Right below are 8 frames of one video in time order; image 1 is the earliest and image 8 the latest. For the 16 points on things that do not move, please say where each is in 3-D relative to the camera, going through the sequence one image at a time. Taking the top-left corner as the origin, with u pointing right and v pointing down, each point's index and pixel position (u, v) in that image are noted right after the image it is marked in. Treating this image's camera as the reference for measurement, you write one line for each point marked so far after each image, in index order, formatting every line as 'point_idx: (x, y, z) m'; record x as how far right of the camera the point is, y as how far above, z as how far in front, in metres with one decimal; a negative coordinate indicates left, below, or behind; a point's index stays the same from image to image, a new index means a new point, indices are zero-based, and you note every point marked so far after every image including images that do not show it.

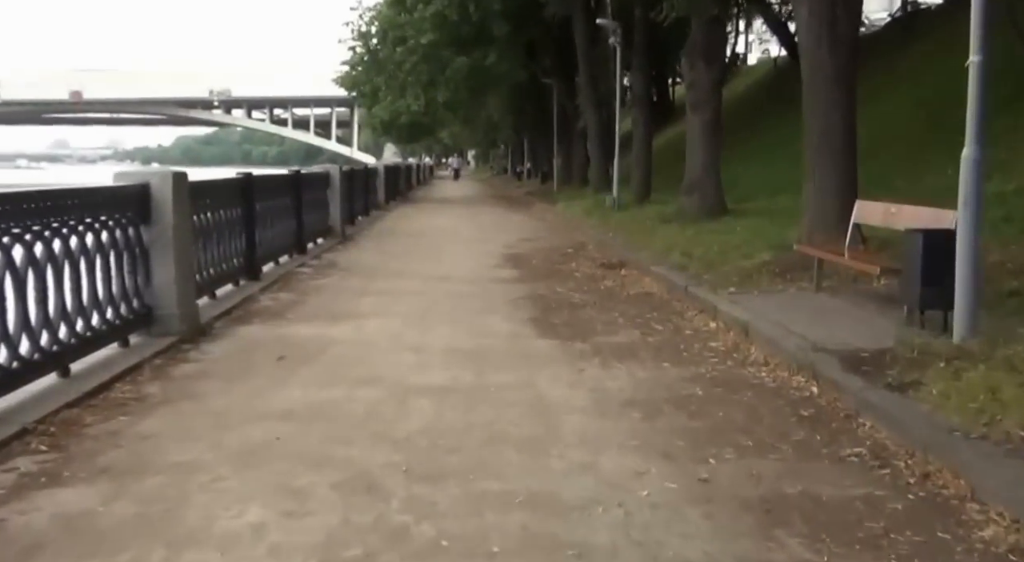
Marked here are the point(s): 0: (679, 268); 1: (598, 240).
0: (+2.0, +0.2, +10.5) m
1: (+1.6, +0.6, +15.9) m
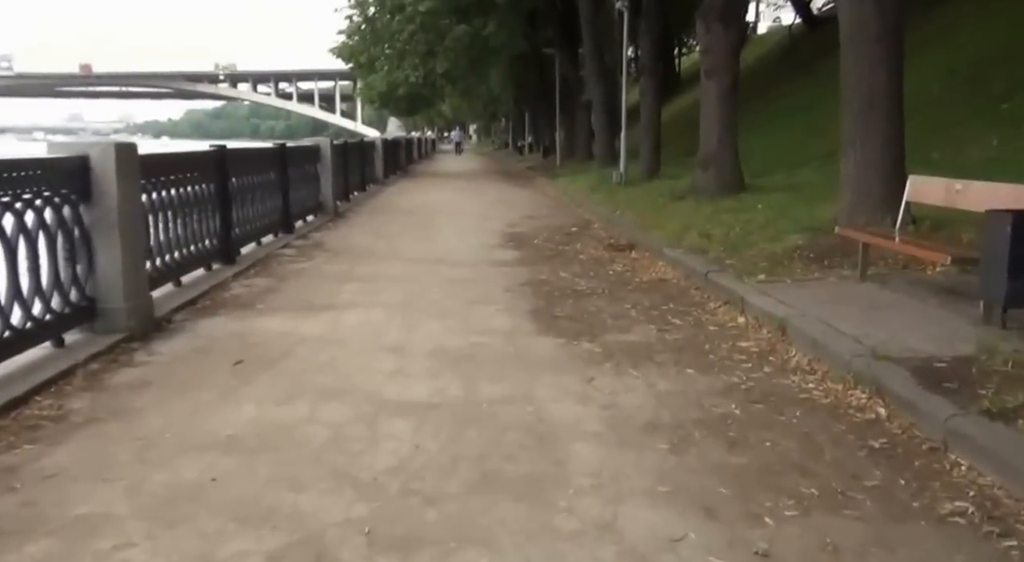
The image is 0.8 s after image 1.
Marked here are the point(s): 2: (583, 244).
0: (+2.0, +0.3, +9.4) m
1: (+1.6, +0.9, +14.8) m
2: (+1.0, +0.5, +12.0) m
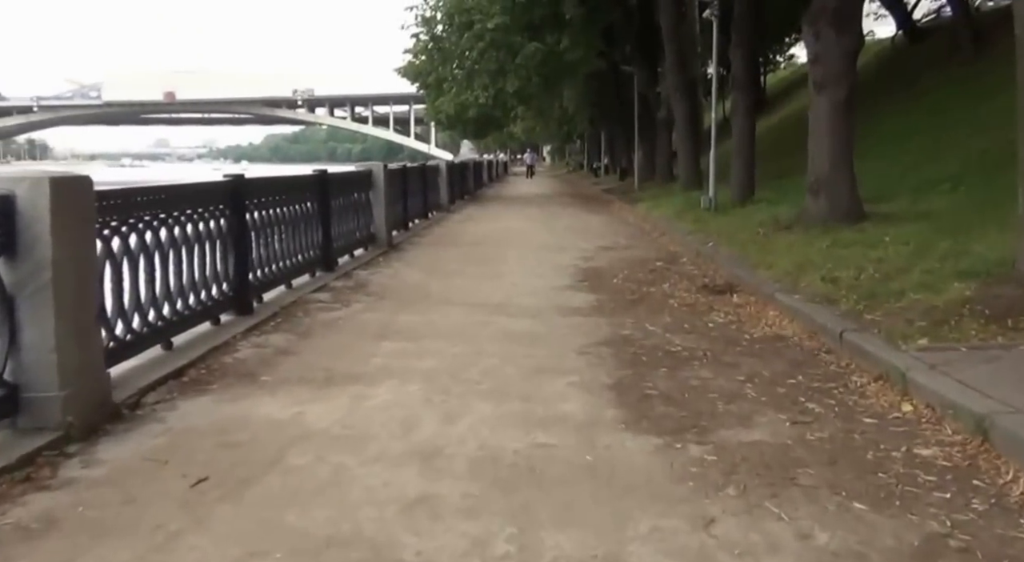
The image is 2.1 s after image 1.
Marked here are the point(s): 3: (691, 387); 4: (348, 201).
0: (+2.6, -0.2, +7.4) m
1: (+2.7, +0.3, +12.9) m
2: (+1.8, -0.1, +10.2) m
3: (+1.2, -0.7, +5.7) m
4: (-2.2, +1.1, +11.8) m
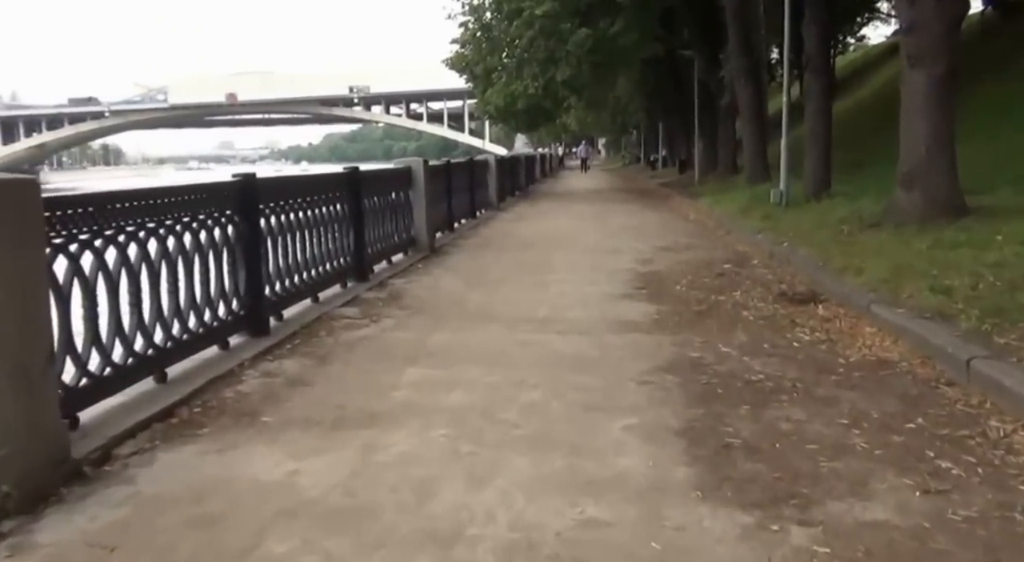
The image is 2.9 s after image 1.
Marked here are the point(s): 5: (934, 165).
0: (+3.0, -0.2, +6.2) m
1: (+3.4, +0.3, +11.6) m
2: (+2.4, -0.1, +9.0) m
3: (+1.4, -0.8, +4.6) m
4: (-1.6, +1.0, +10.8) m
5: (+4.9, +1.4, +10.4) m
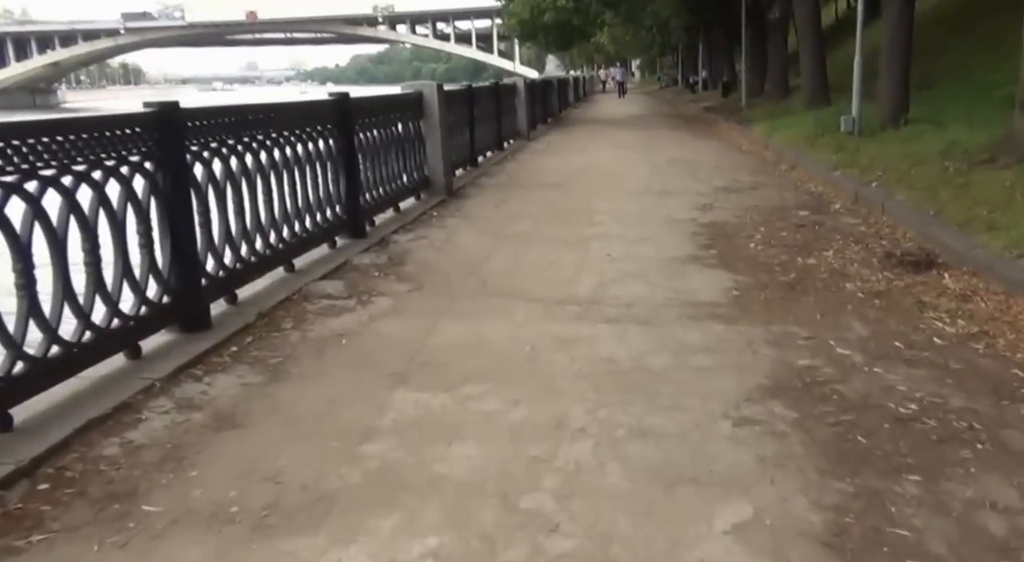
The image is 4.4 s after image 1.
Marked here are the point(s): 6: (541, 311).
0: (+3.1, -0.1, +4.3) m
1: (+3.7, +0.8, +9.6) m
2: (+2.6, +0.2, +7.0) m
3: (+1.5, -0.8, +2.7) m
4: (-1.3, +1.4, +8.9) m
5: (+5.2, +1.8, +8.2) m
6: (+0.2, -0.2, +5.4) m
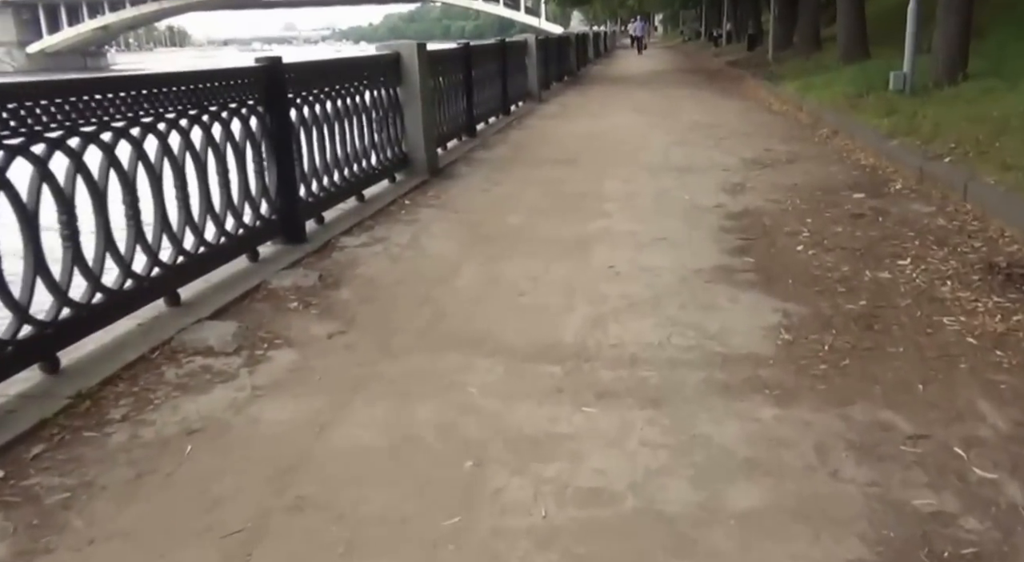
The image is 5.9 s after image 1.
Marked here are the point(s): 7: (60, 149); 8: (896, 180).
0: (+2.9, -0.4, +2.5) m
1: (+3.6, +0.8, +7.7) m
2: (+2.5, +0.1, +5.2) m
3: (+1.3, -1.1, +1.0) m
4: (-1.4, +1.4, +7.1) m
5: (+5.1, +1.8, +6.3) m
6: (0.0, -0.4, +3.7) m
7: (-2.0, +0.5, +3.8) m
8: (+3.6, +0.9, +8.3) m
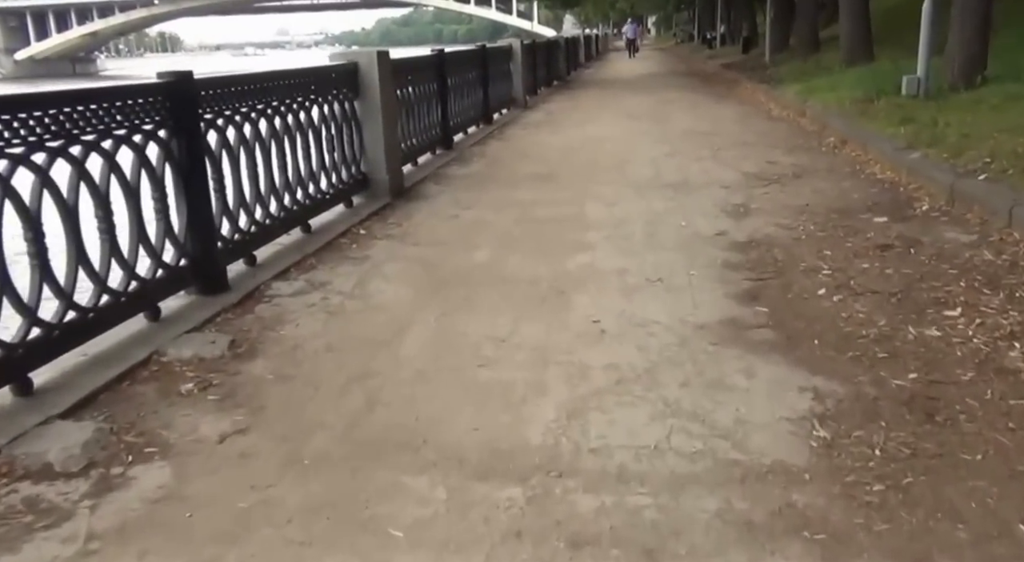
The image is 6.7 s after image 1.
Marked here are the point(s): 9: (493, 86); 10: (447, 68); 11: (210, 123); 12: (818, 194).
0: (+2.7, -0.7, +1.4) m
1: (+3.4, +0.5, +6.7) m
2: (+2.3, -0.2, +4.2) m
3: (+1.1, -1.4, 0.0) m
4: (-1.6, +1.0, +6.1) m
5: (+4.8, +1.5, +5.2) m
6: (-0.2, -0.7, +2.6) m
7: (-2.2, +0.2, +2.8) m
8: (+3.4, +0.6, +7.2) m
9: (-0.4, +3.5, +15.9) m
10: (-0.9, +2.9, +11.6) m
11: (-1.7, +1.0, +5.4) m
12: (+3.0, +0.9, +8.6) m
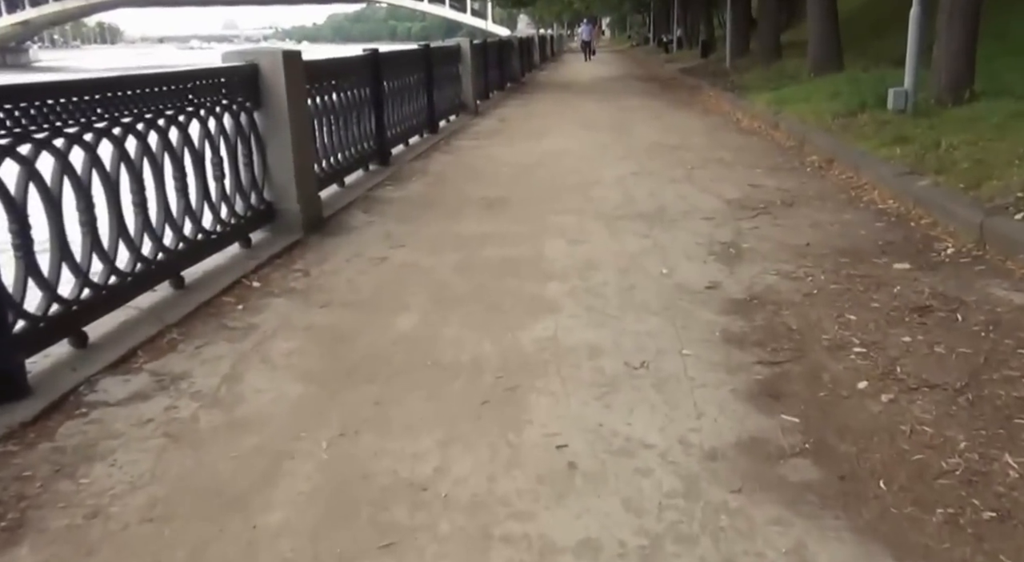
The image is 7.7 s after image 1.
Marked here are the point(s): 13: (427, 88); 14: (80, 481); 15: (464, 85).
0: (+2.6, -1.1, +0.1) m
1: (+3.0, +0.1, +5.4) m
2: (+2.0, -0.6, +2.8) m
3: (+1.1, -1.8, -1.5) m
4: (-1.9, +0.7, +4.5) m
5: (+4.5, +1.1, +4.0) m
6: (-0.3, -1.1, +1.1) m
7: (-2.3, -0.2, +1.1) m
8: (+3.0, +0.2, +5.9) m
9: (-1.2, +3.1, +14.4) m
10: (-1.5, +2.5, +10.0) m
11: (-2.0, +0.6, +3.8) m
12: (+2.5, +0.4, +7.2) m
13: (-1.3, +2.9, +13.1) m
14: (-1.4, -0.7, +2.6) m
15: (-1.0, +3.8, +17.1) m
